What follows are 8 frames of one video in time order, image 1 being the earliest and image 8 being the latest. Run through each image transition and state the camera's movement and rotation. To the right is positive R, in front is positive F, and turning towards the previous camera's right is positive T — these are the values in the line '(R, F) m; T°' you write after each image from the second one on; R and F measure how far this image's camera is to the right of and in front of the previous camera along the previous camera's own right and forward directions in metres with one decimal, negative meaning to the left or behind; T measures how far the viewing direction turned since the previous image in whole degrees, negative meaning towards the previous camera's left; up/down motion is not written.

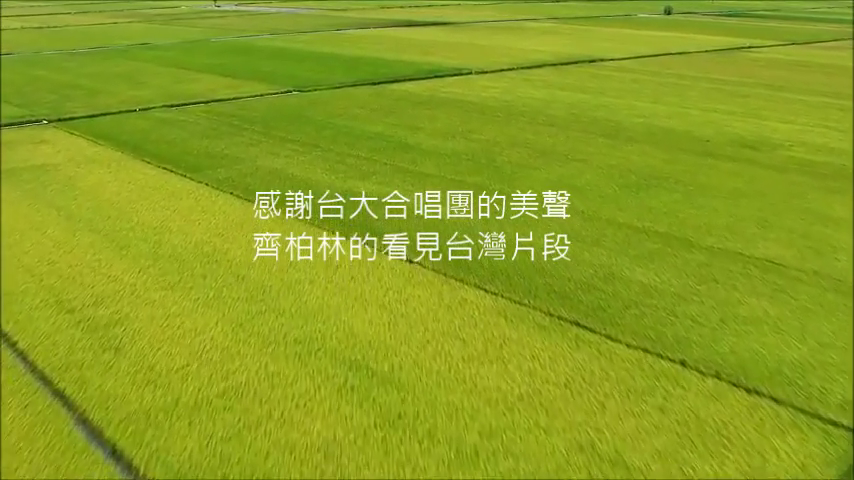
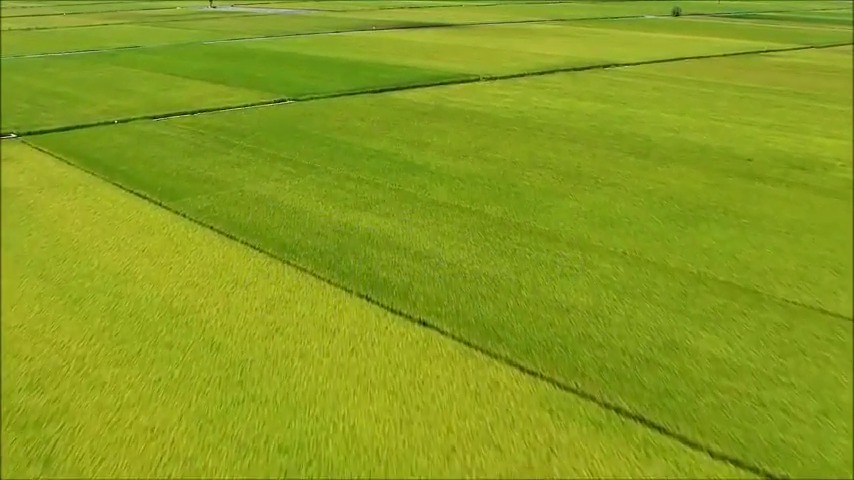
(-0.2, +2.1) m; 0°
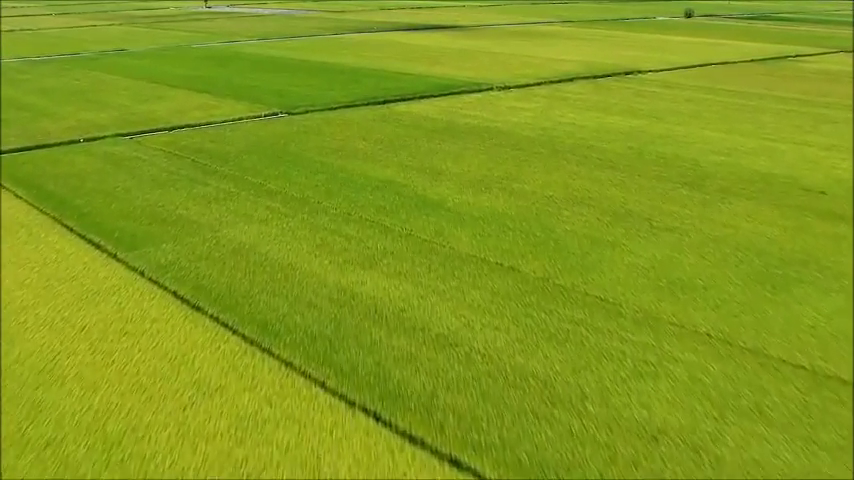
(-0.3, +2.7) m; 0°
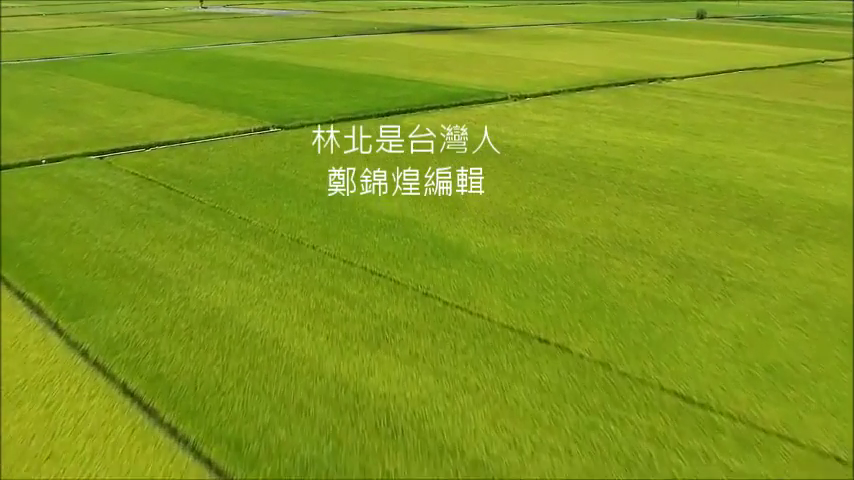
(-0.3, +2.3) m; 0°
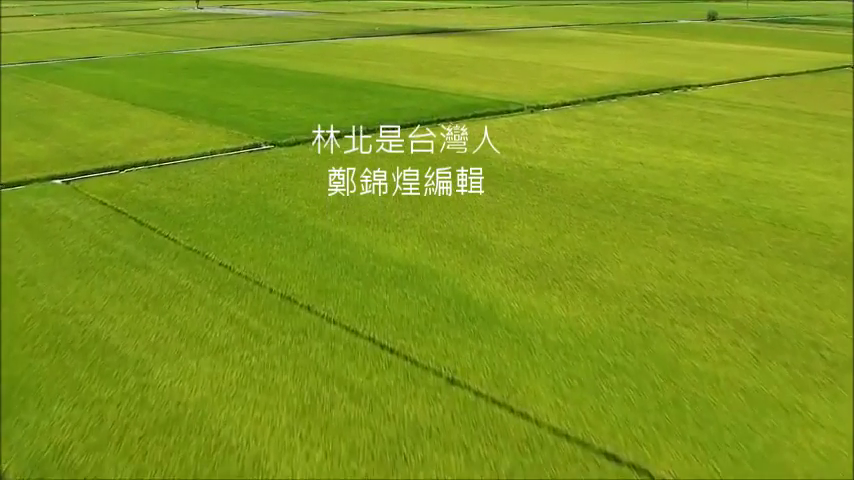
(-0.3, +2.1) m; 0°
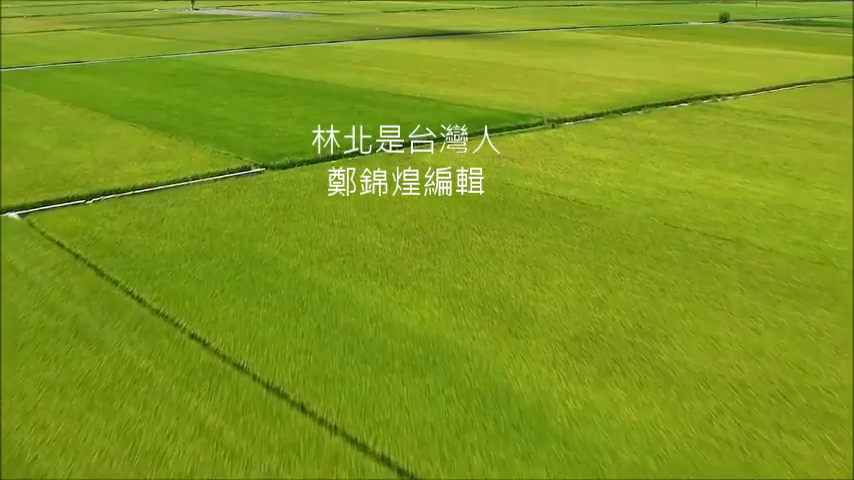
(-0.3, +2.1) m; 0°
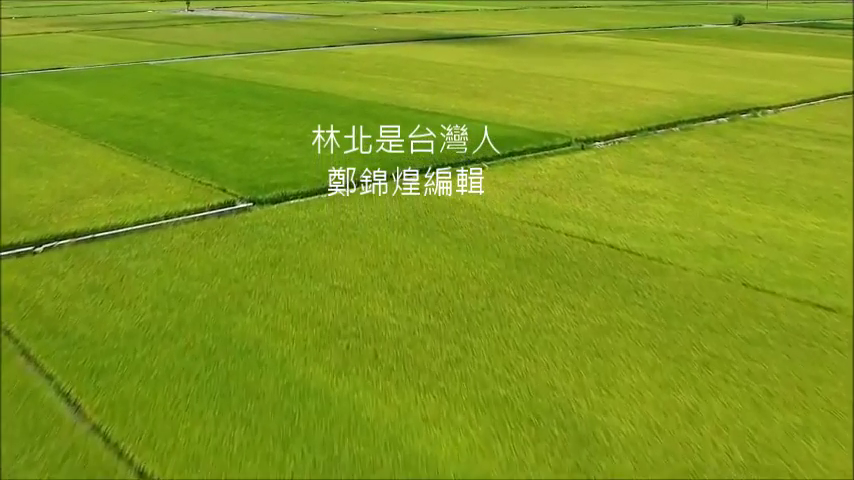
(-0.3, +2.3) m; 0°
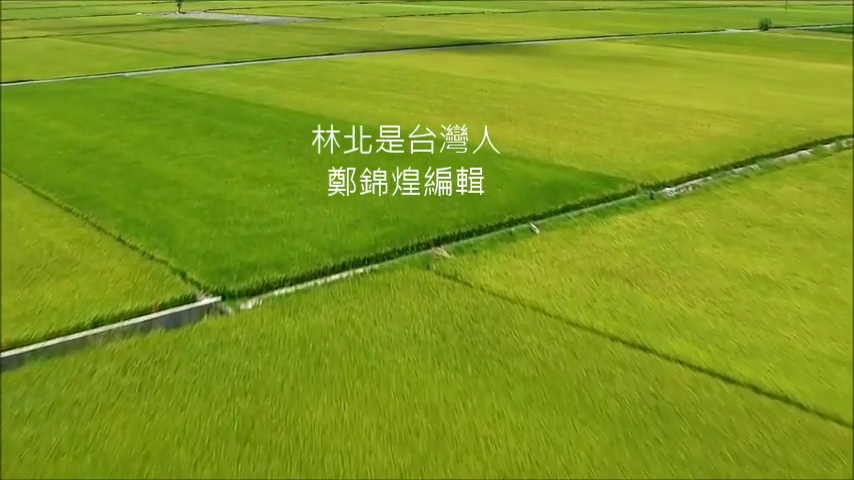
(-0.5, +3.6) m; 0°
